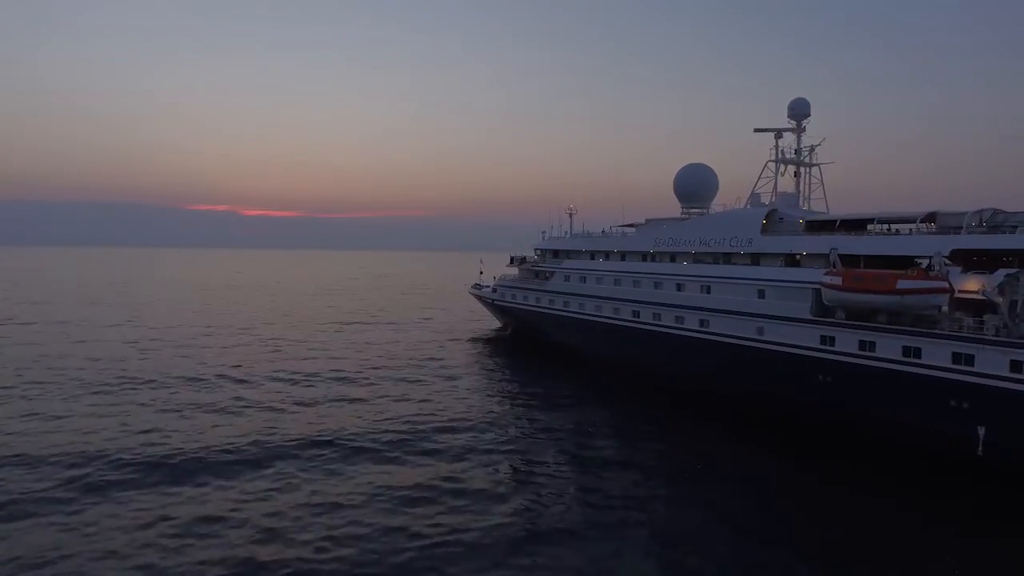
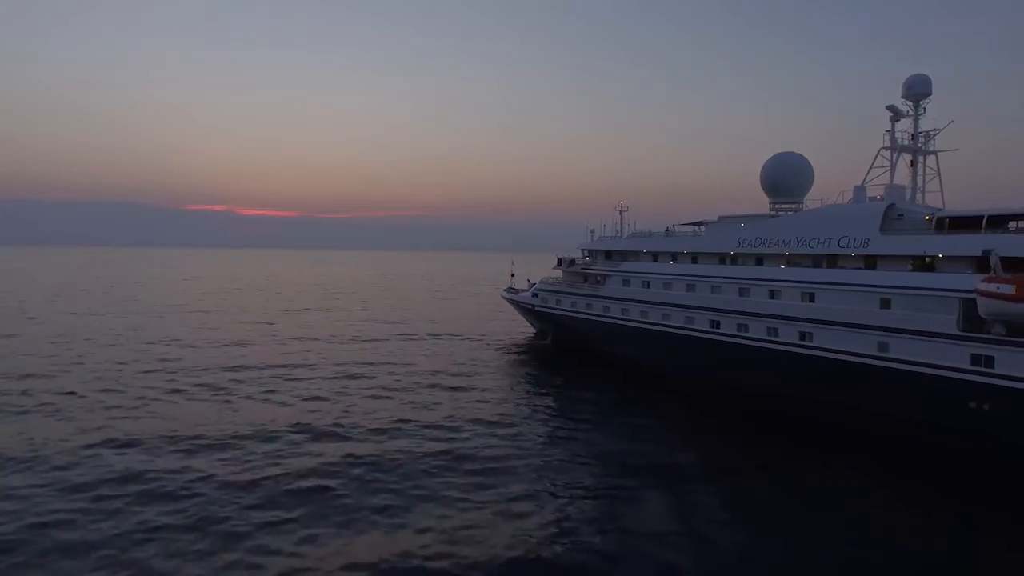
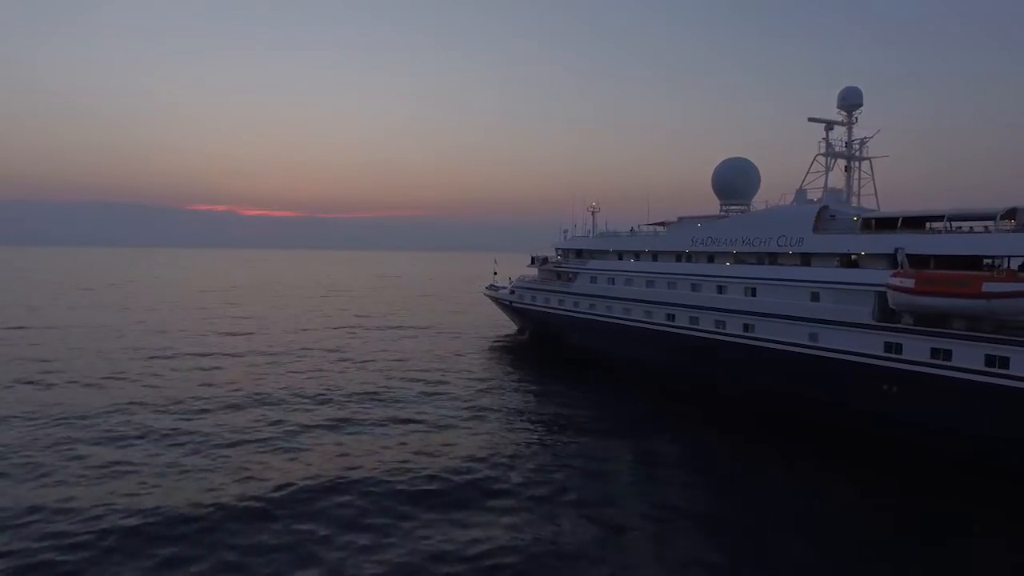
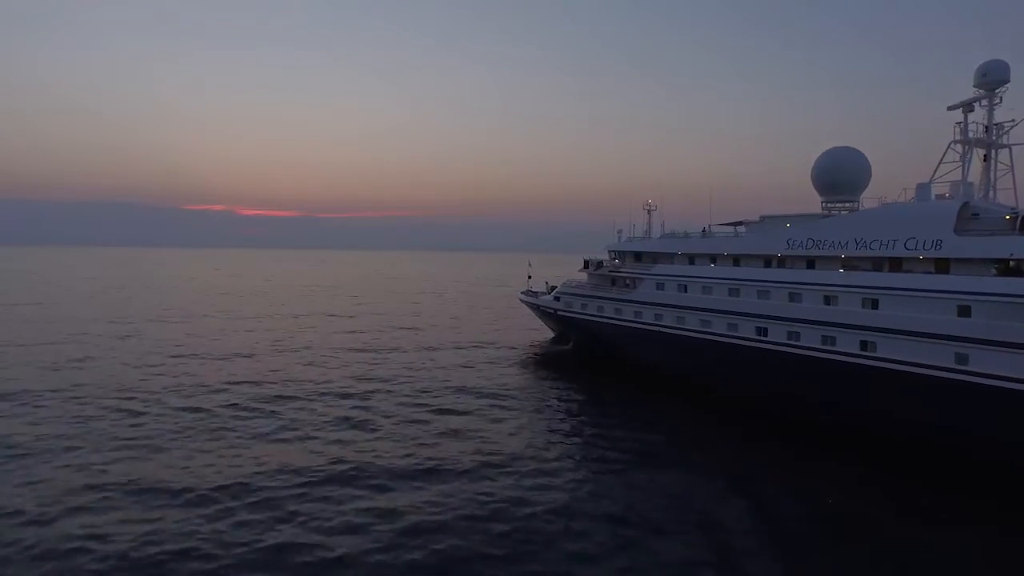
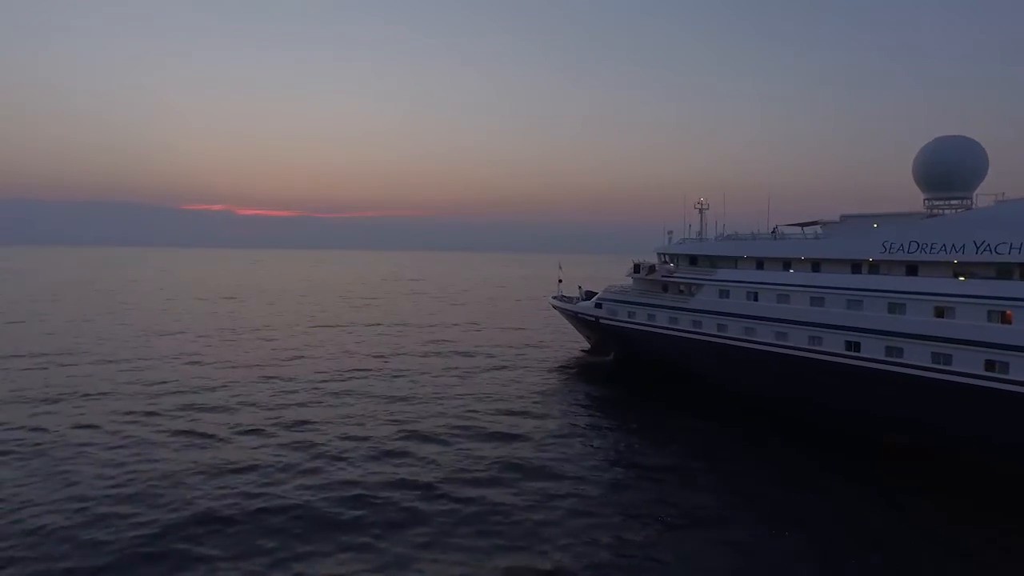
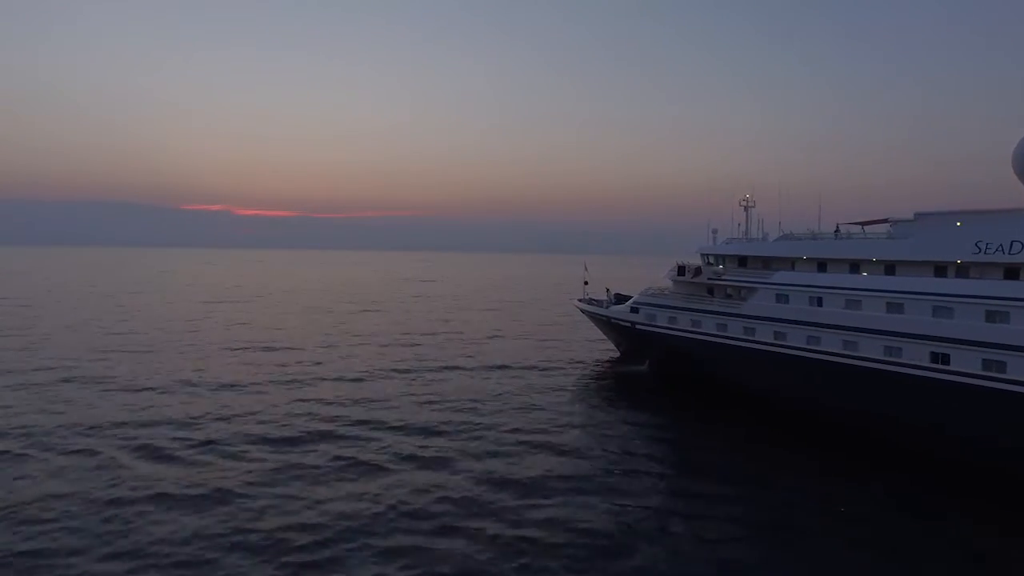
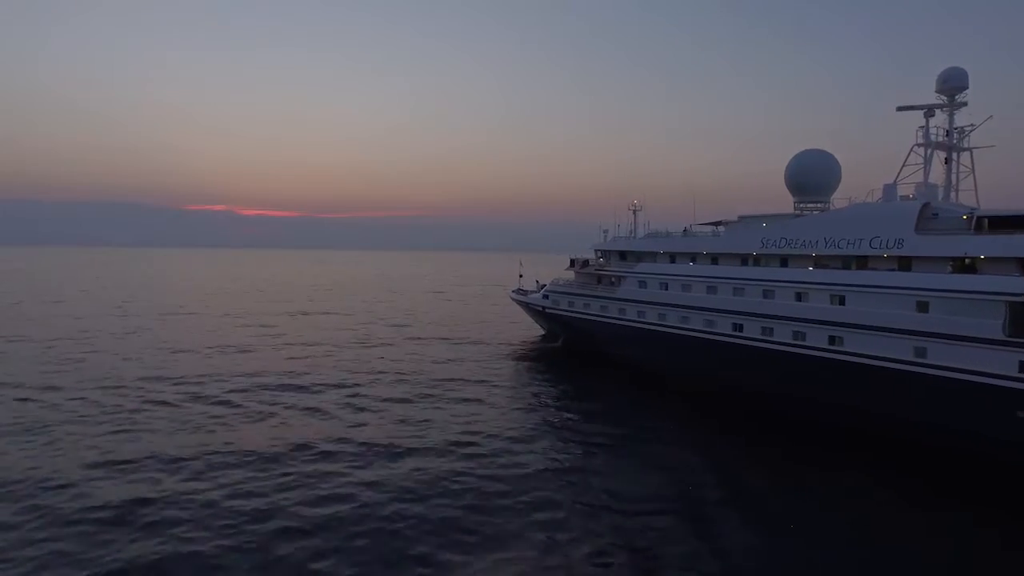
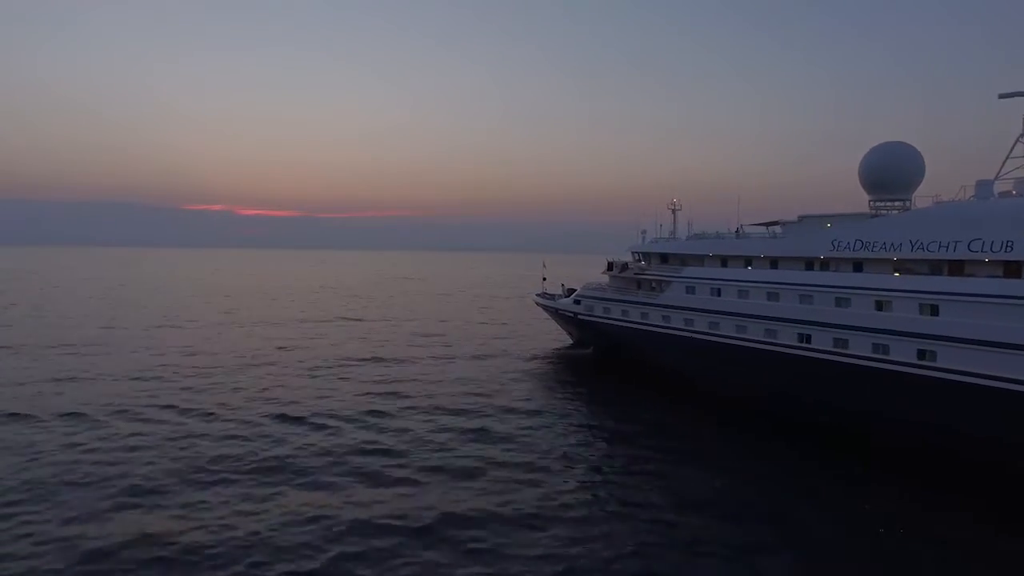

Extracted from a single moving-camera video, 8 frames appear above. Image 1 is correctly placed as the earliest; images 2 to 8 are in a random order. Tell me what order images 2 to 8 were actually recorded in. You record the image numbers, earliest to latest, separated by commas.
3, 2, 7, 4, 8, 5, 6
